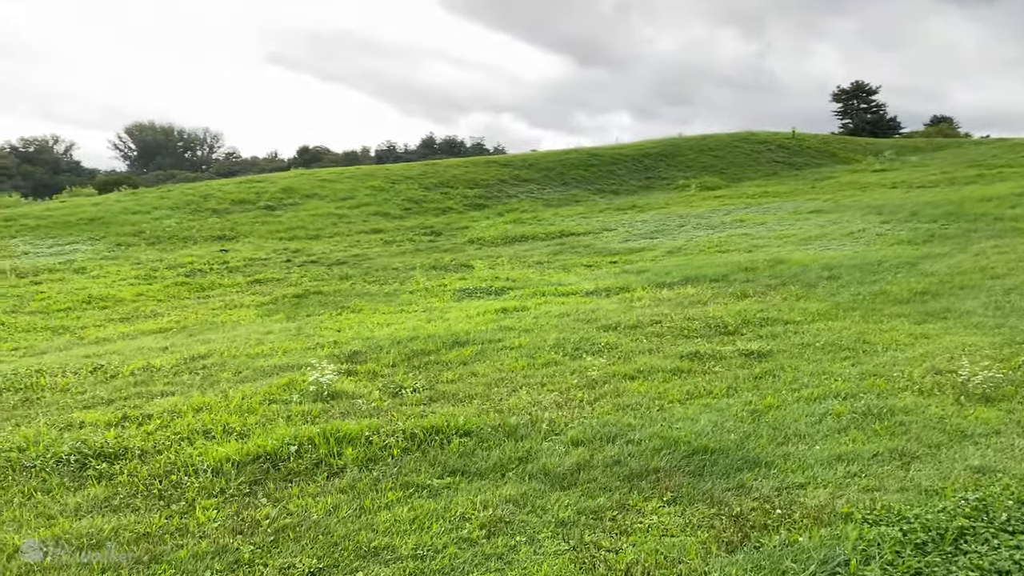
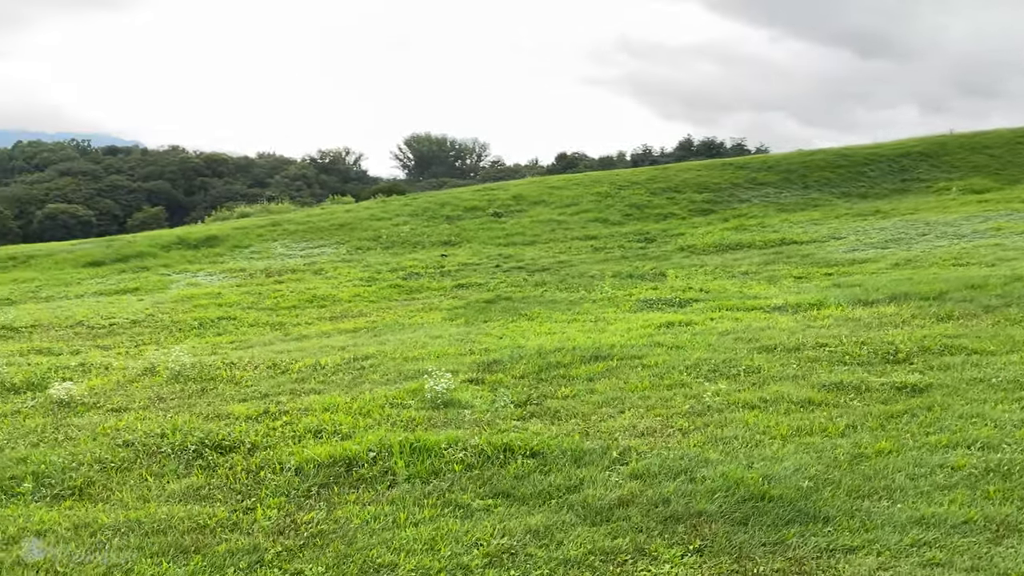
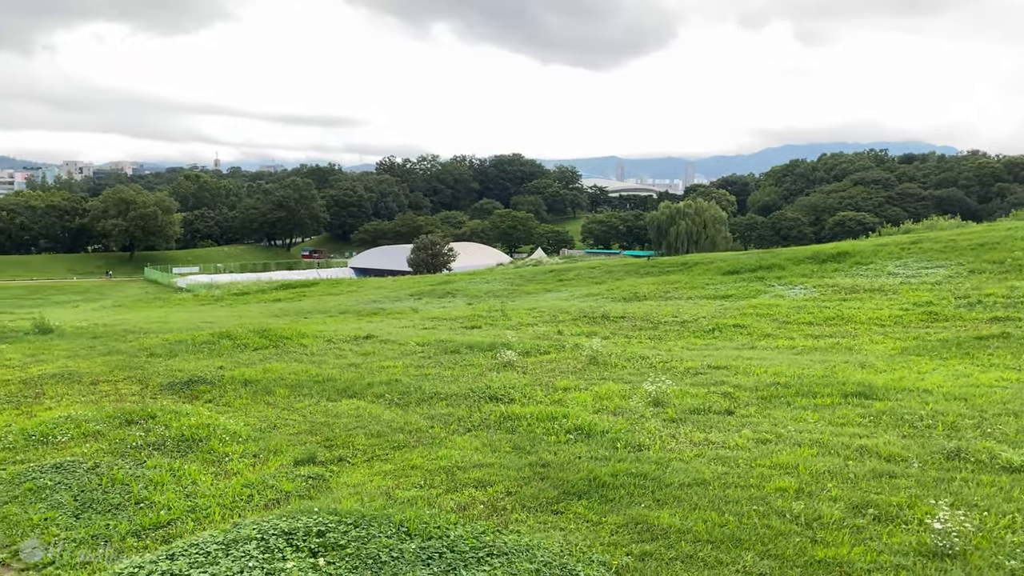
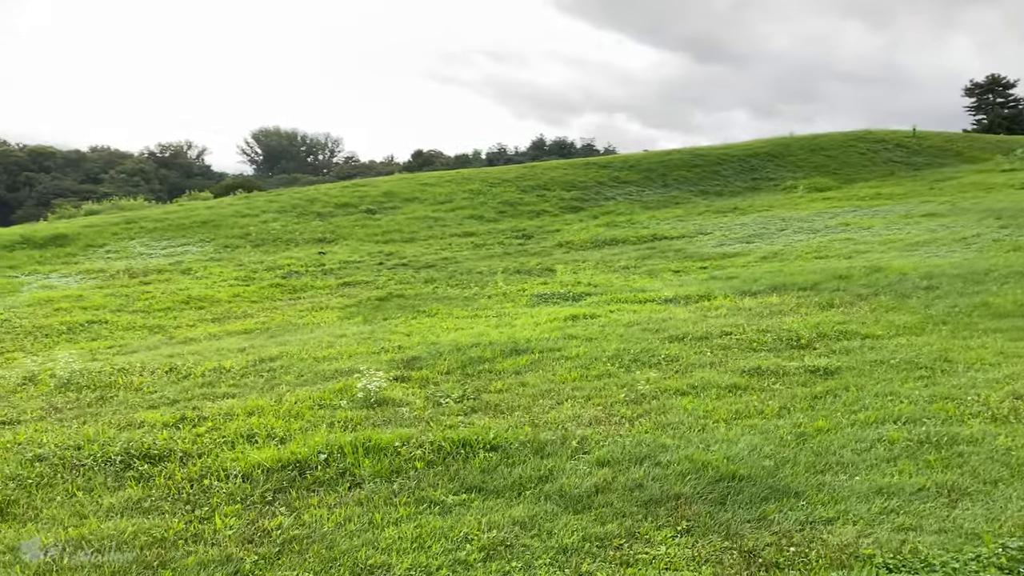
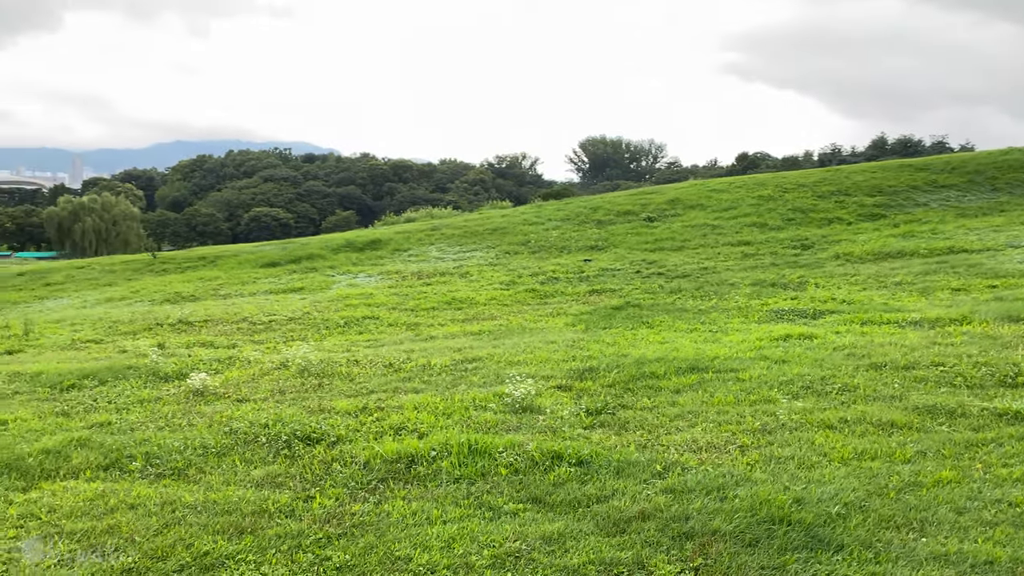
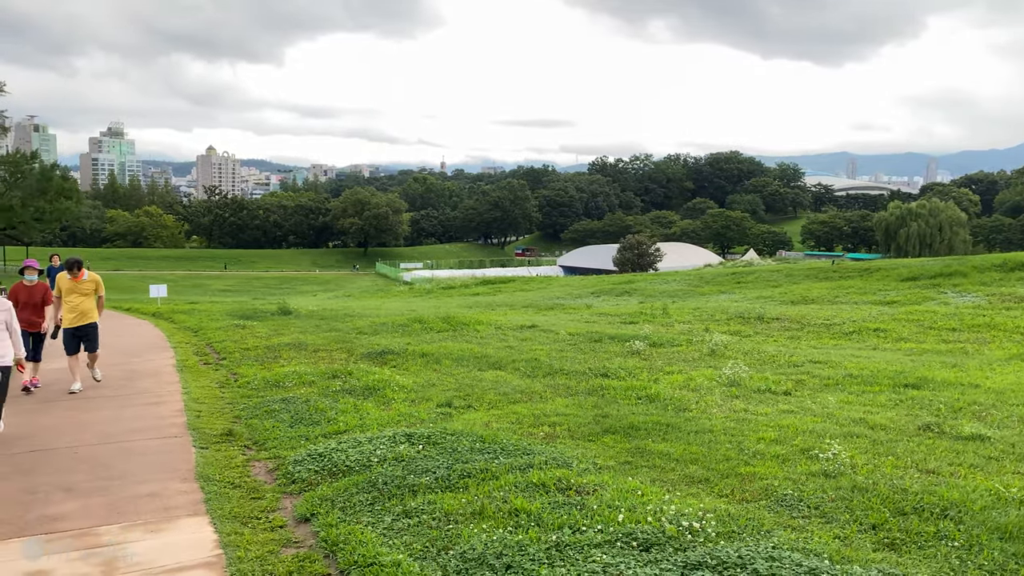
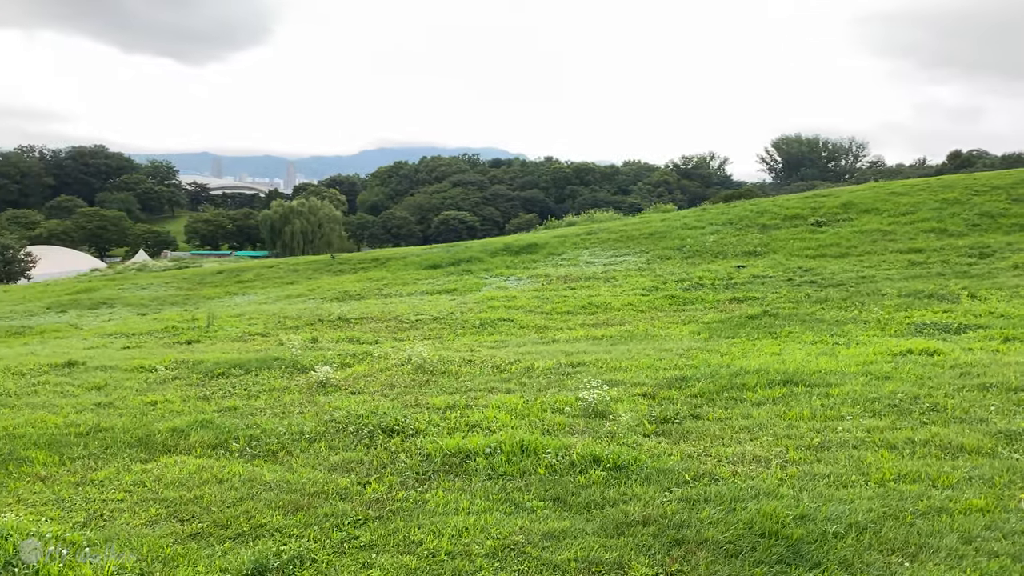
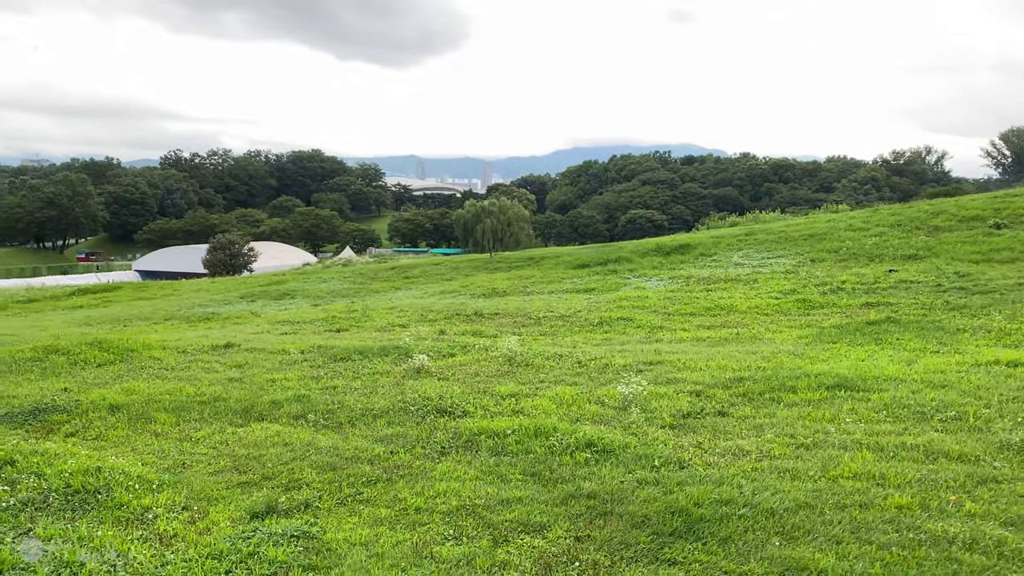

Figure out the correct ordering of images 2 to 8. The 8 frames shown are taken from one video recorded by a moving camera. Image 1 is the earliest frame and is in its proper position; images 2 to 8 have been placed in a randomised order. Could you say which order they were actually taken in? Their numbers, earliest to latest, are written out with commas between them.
4, 2, 5, 7, 8, 3, 6
